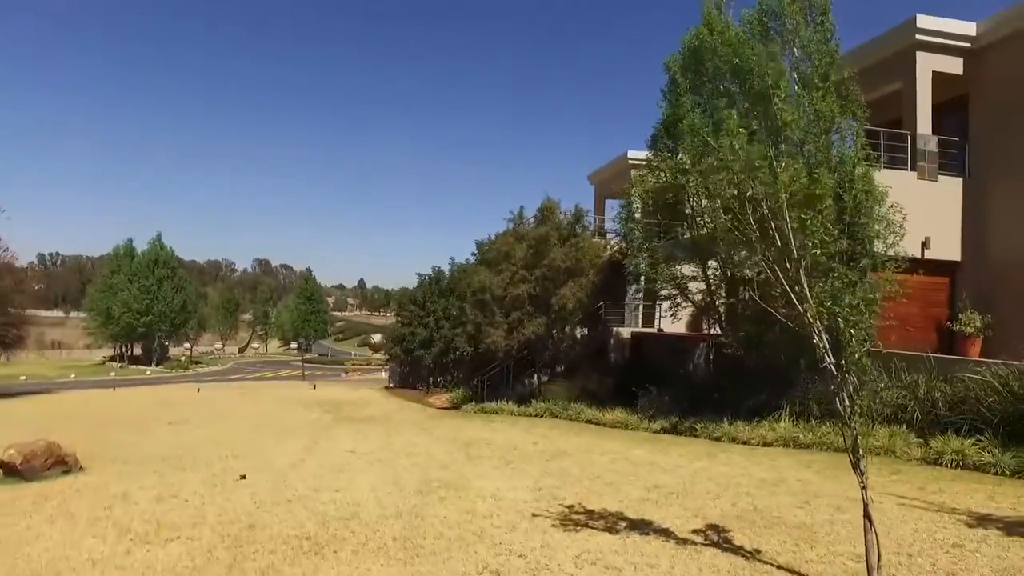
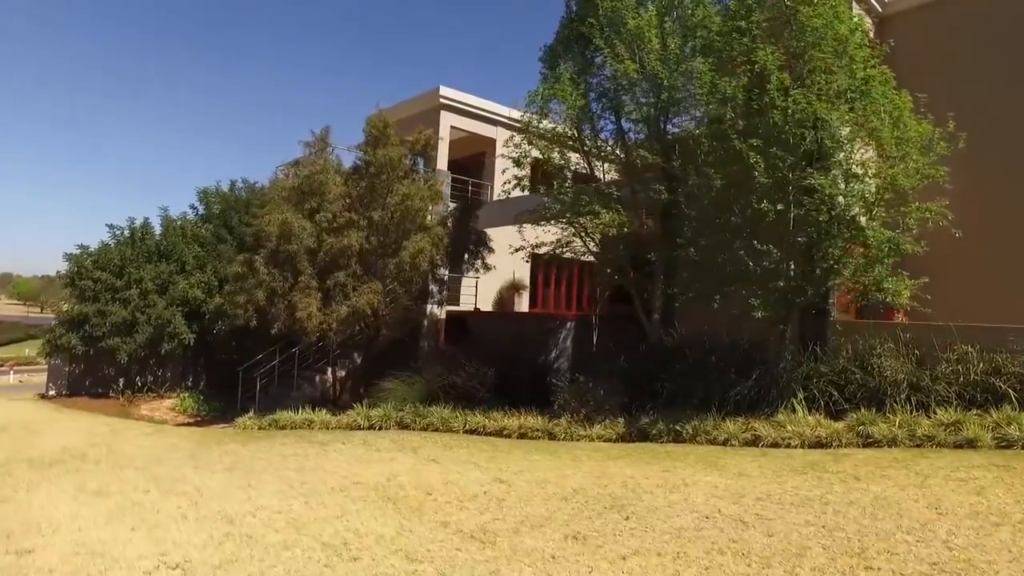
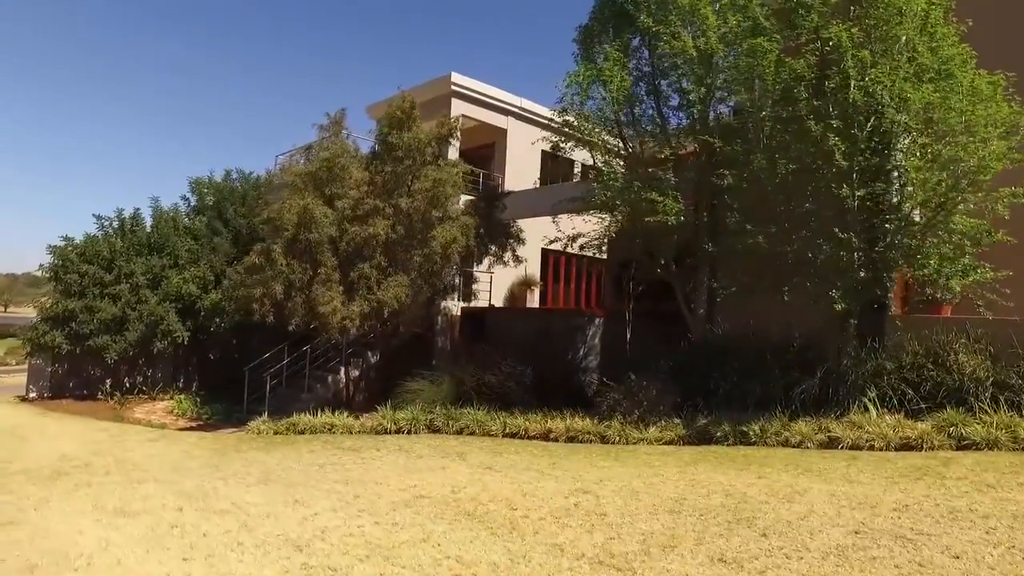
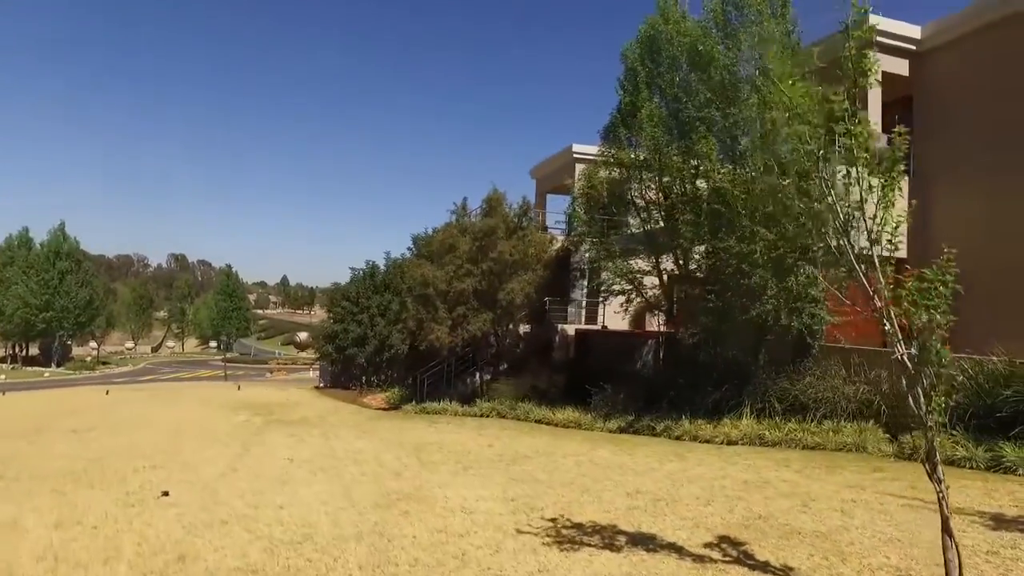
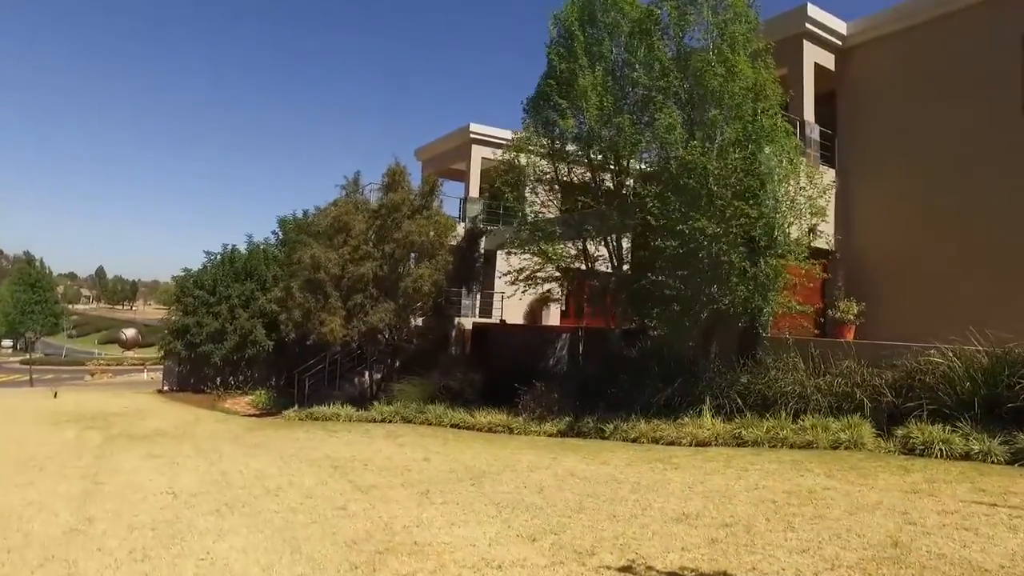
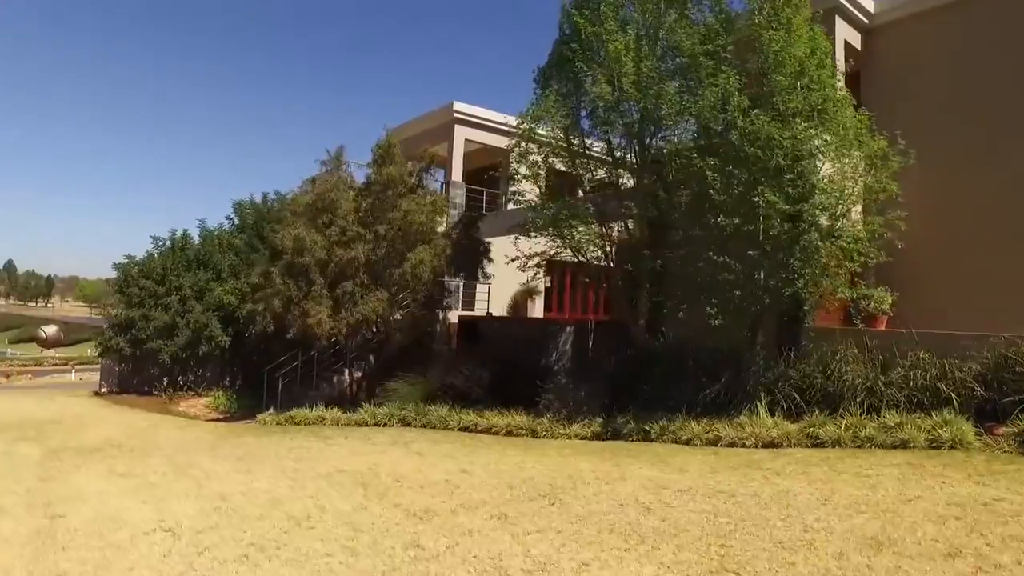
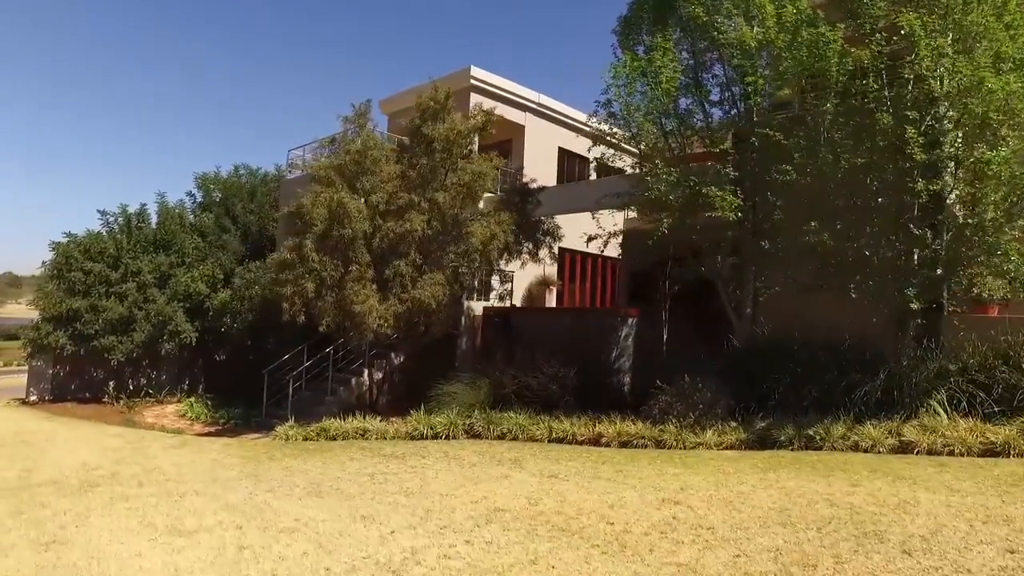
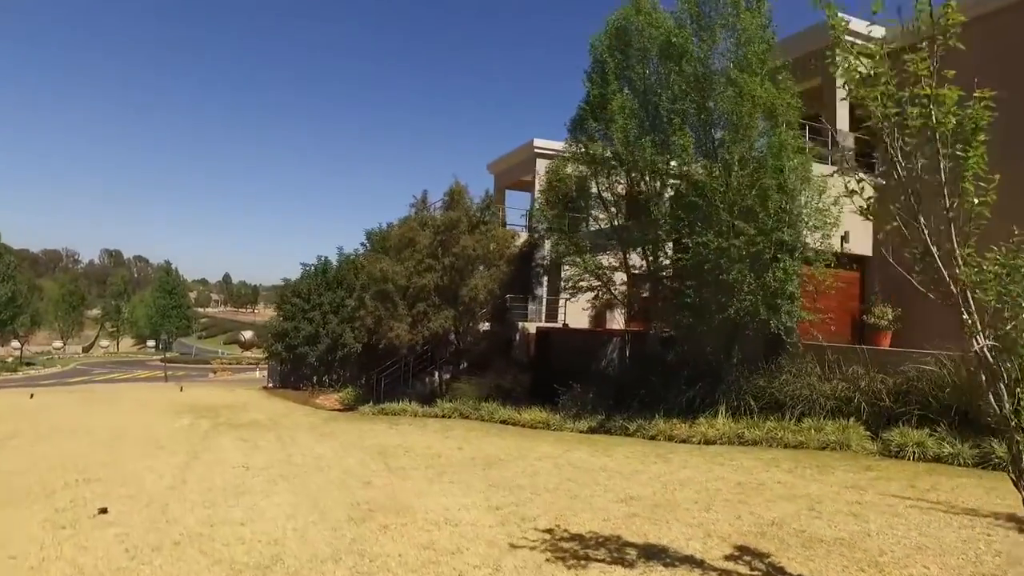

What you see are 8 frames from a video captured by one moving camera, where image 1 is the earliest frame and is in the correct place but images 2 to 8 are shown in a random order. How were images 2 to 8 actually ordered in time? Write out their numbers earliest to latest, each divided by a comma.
4, 8, 5, 6, 2, 3, 7
